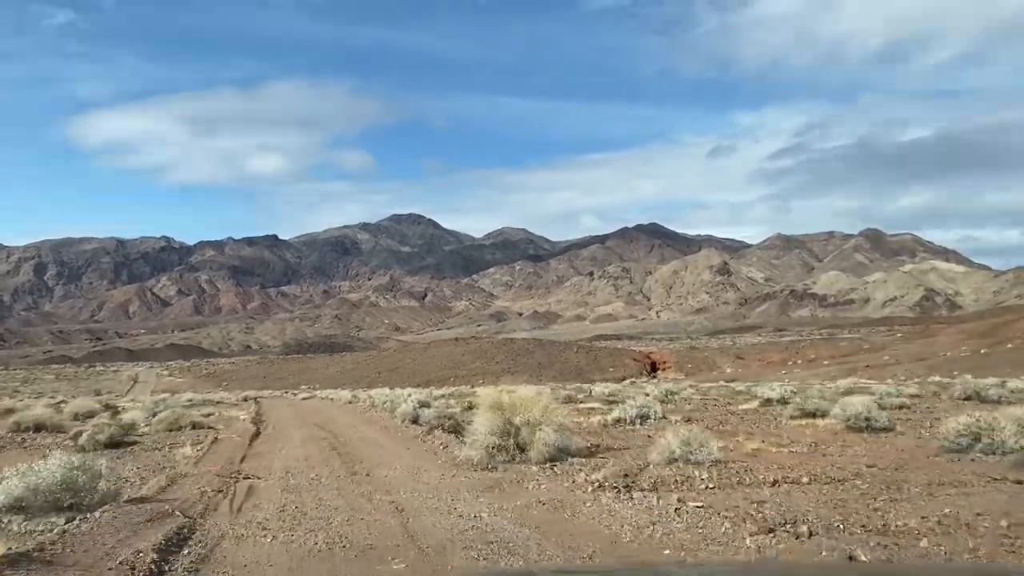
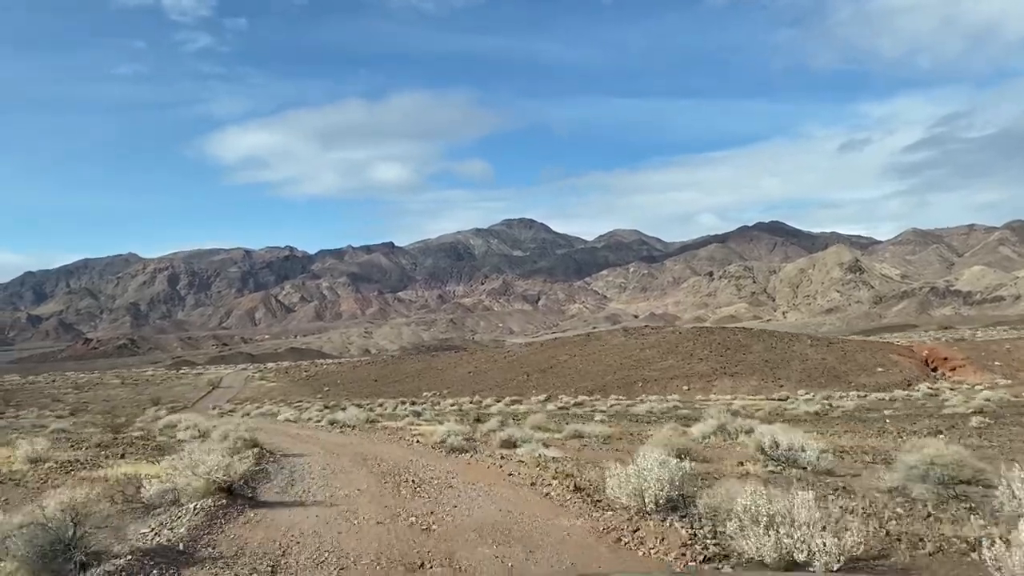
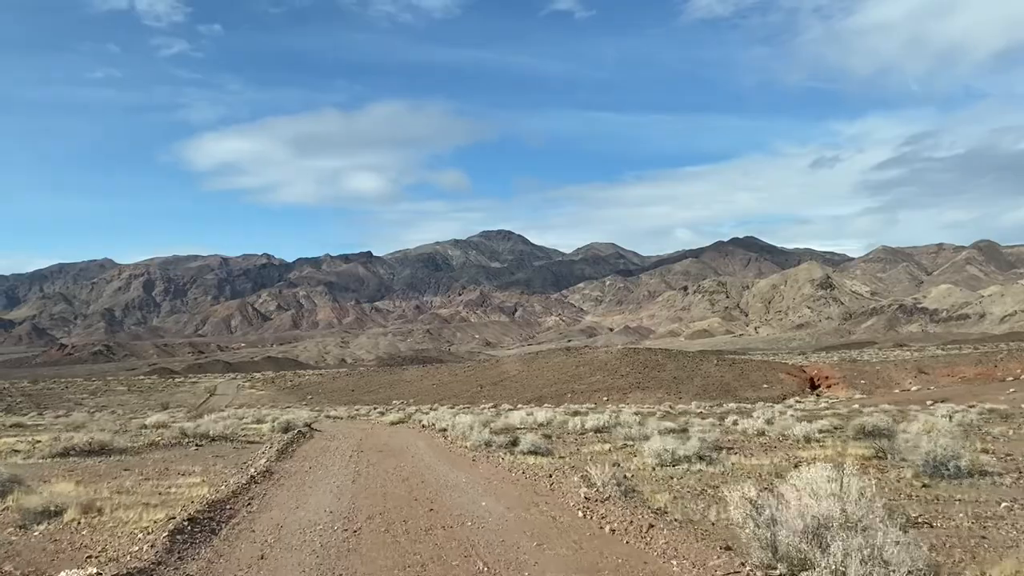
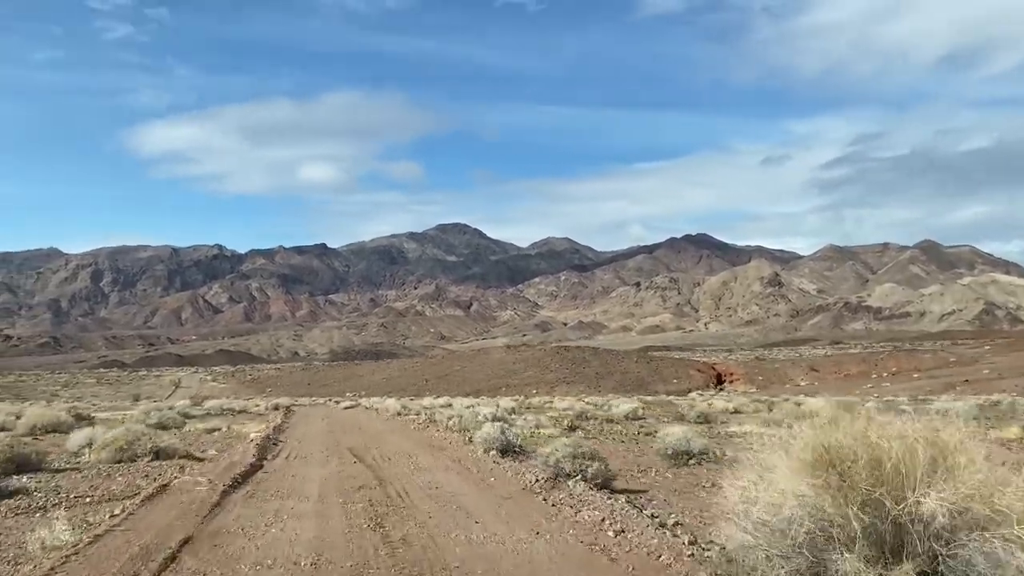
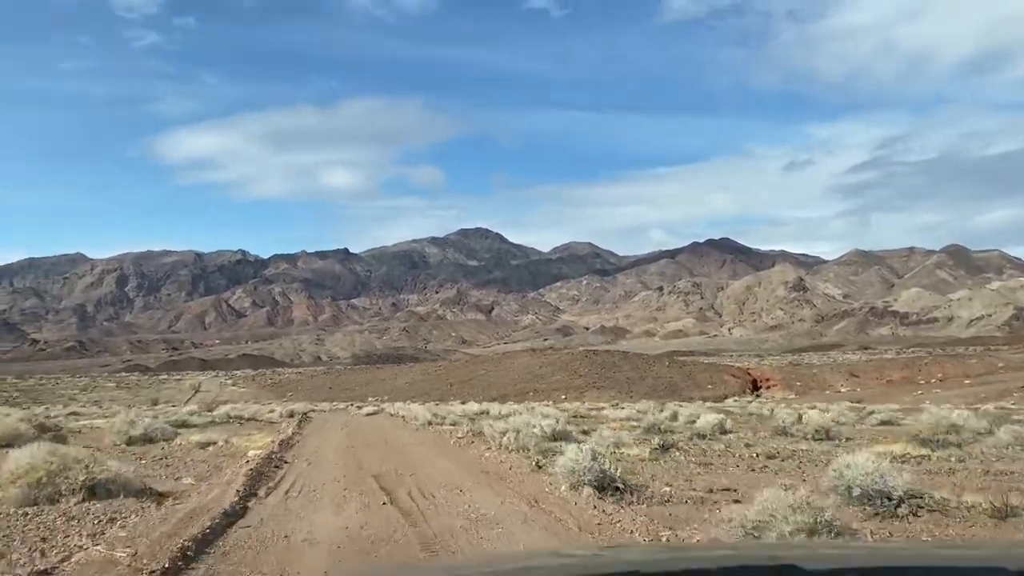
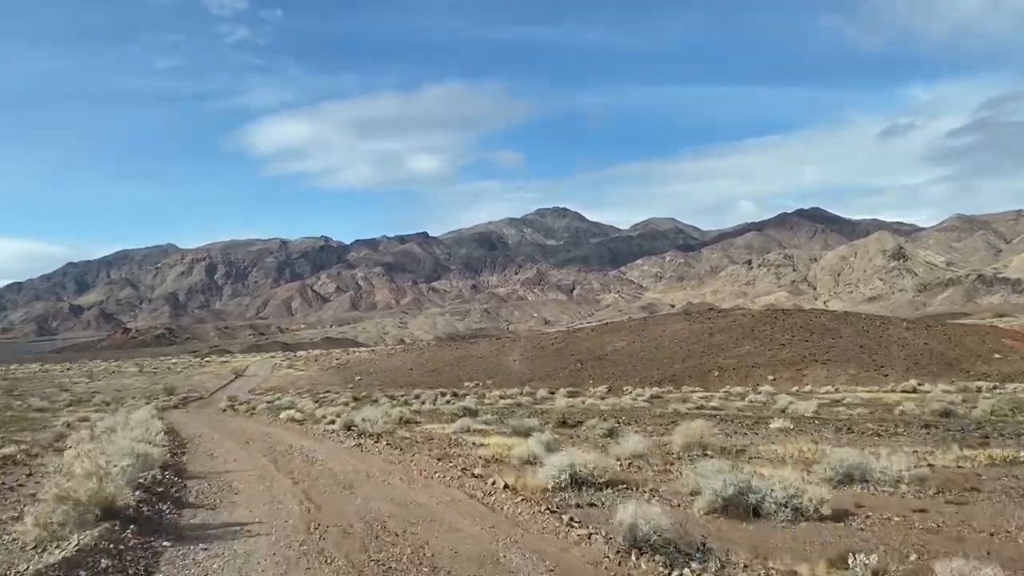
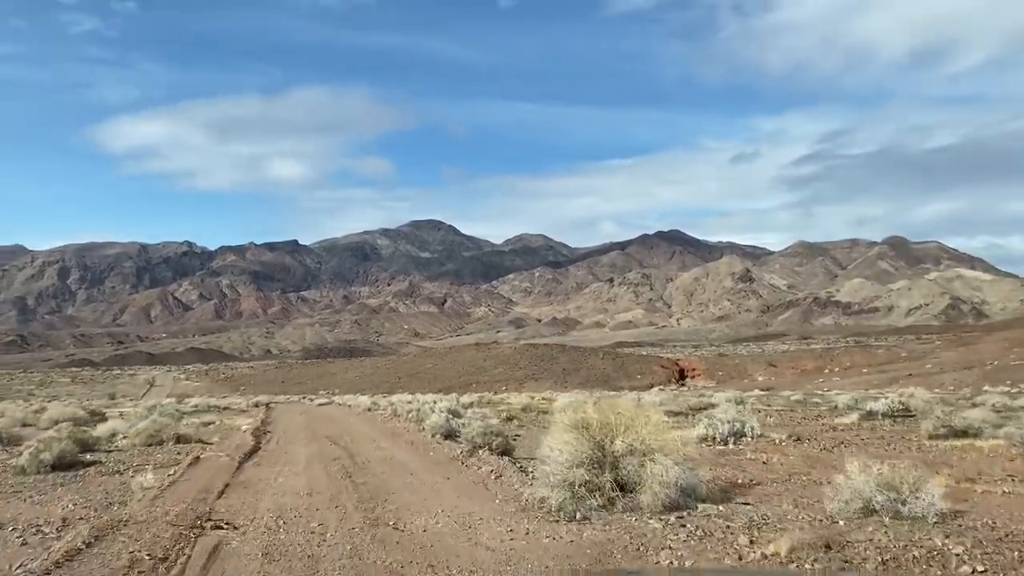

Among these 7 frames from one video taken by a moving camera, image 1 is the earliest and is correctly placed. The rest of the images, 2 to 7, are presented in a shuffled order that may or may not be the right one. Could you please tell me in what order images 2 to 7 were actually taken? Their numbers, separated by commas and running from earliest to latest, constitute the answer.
7, 4, 5, 3, 2, 6
